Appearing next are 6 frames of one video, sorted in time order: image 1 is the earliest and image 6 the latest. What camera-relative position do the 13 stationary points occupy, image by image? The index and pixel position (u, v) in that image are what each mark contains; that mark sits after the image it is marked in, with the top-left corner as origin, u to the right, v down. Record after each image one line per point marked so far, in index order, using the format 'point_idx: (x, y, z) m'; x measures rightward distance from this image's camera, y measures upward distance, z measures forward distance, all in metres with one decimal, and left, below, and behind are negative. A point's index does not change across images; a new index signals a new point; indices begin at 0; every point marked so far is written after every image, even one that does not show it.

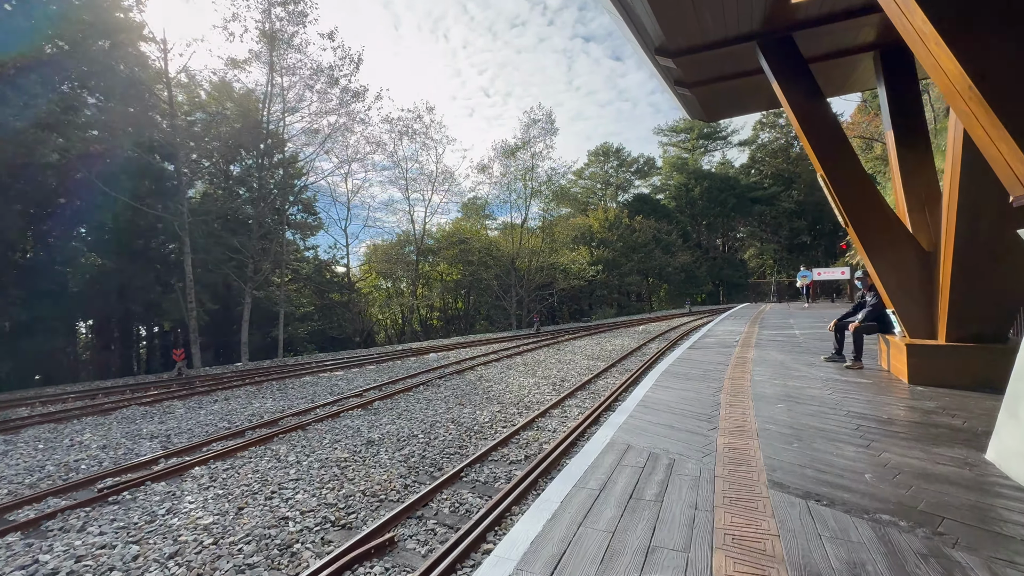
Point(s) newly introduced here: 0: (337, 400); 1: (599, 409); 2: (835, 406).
0: (-3.2, -2.0, +8.2) m
1: (+1.3, -1.8, +6.6) m
2: (+3.1, -1.1, +4.3) m
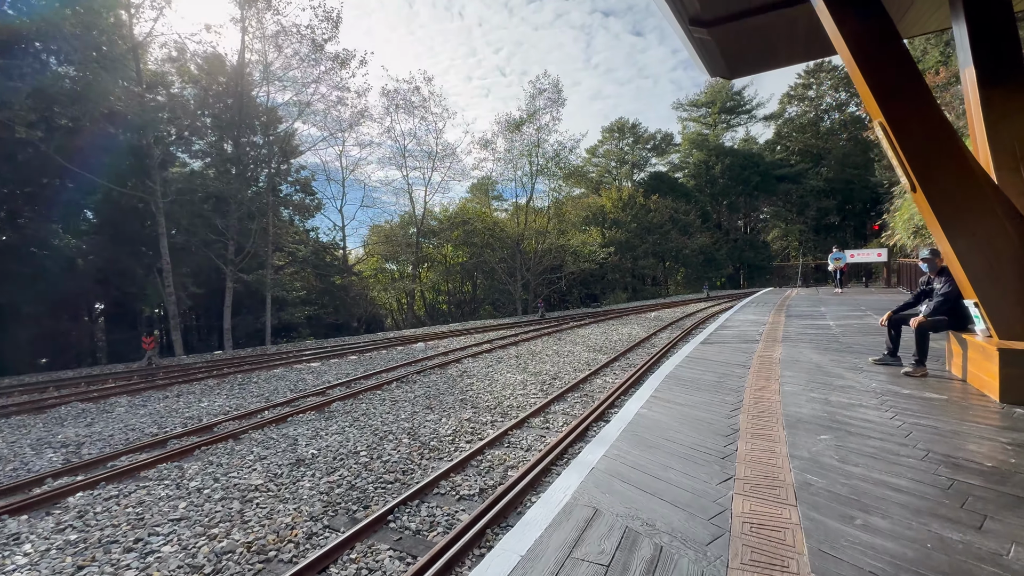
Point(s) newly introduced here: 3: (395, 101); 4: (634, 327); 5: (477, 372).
0: (-3.5, -1.8, +7.2) m
1: (+0.9, -1.6, +5.4) m
2: (+2.6, -1.0, +3.0) m
3: (-5.1, +8.1, +19.6) m
4: (+3.7, -1.2, +13.8) m
5: (-0.7, -1.6, +8.5) m
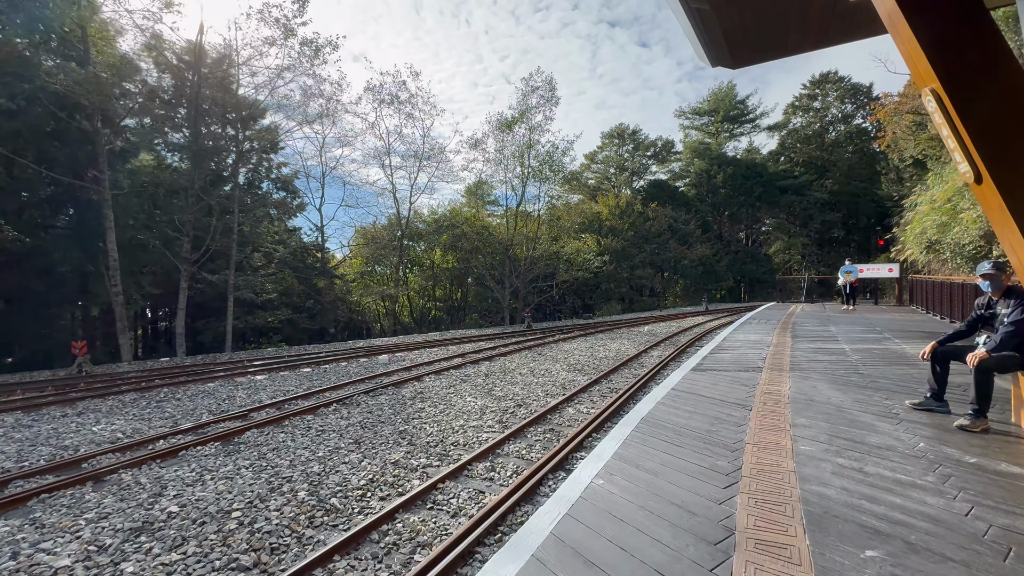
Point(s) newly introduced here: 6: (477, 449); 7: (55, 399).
0: (-4.1, -1.8, +6.0) m
1: (+0.3, -1.7, +4.3) m
2: (+2.0, -1.1, +1.9) m
3: (-5.5, +7.9, +18.6) m
4: (+3.1, -1.5, +12.6) m
5: (-1.3, -1.7, +7.3) m
6: (-0.4, -1.7, +4.8) m
7: (-7.7, -1.9, +7.6) m
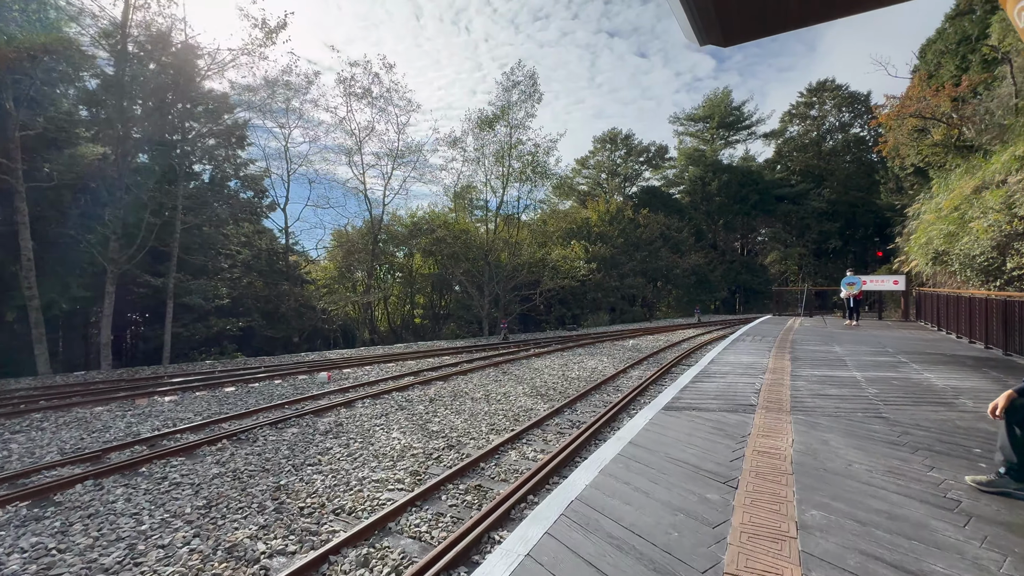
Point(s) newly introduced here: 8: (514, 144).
0: (-4.9, -1.9, +4.7) m
1: (-0.5, -1.8, +2.9) m
2: (+1.3, -1.2, +0.6) m
3: (-6.2, +7.7, +17.4) m
4: (+2.3, -1.8, +11.3) m
5: (-2.1, -1.9, +6.0) m
6: (-1.2, -1.8, +3.5) m
7: (-8.5, -1.9, +6.2) m
8: (+0.1, +6.1, +19.1) m
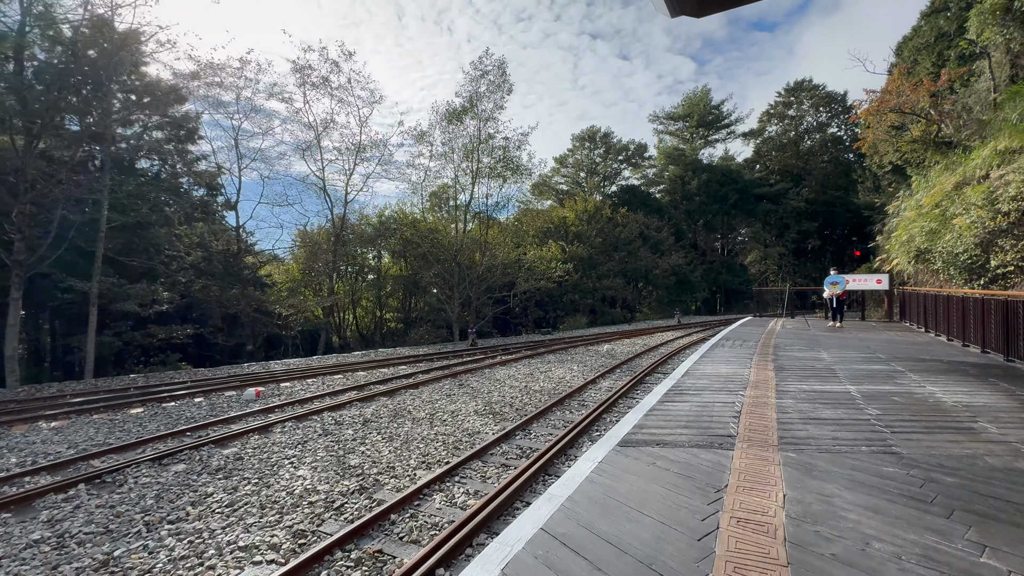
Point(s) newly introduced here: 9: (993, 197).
0: (-5.6, -1.9, +3.5) m
1: (-1.1, -1.8, +1.9) m
2: (+0.7, -1.2, -0.4) m
3: (-7.4, +7.6, +16.3) m
4: (+1.4, -1.8, +10.4) m
5: (-2.8, -1.9, +4.9) m
6: (-1.8, -1.8, +2.5) m
7: (-9.2, -2.0, +4.9) m
8: (-1.1, +6.0, +18.1) m
9: (+14.3, +2.7, +13.4) m
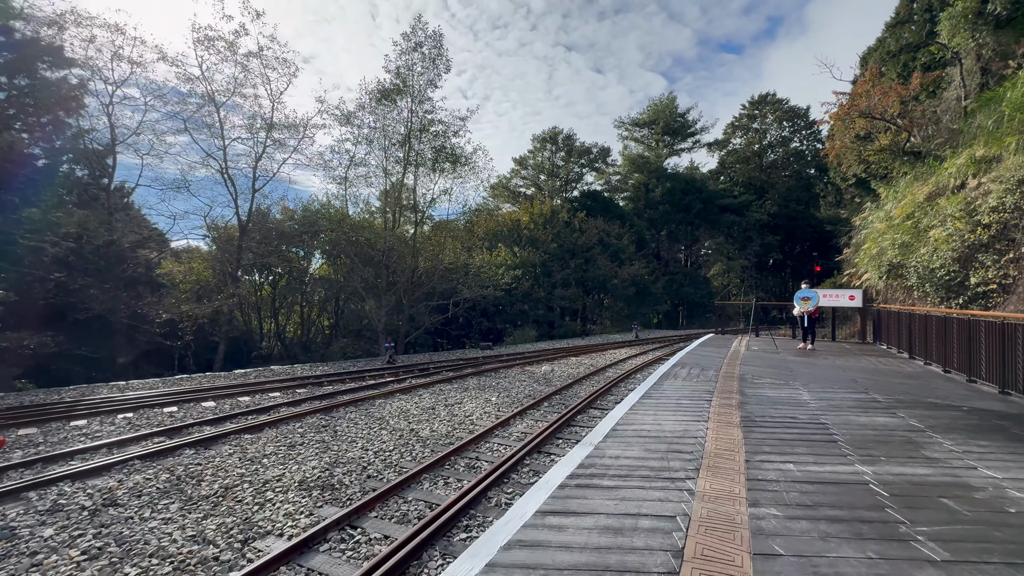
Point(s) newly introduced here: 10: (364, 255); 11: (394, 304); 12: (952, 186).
0: (-6.9, -1.8, +0.9) m
1: (-2.3, -1.8, -0.4) m
2: (-0.3, -1.2, -2.6) m
3: (-9.3, +7.5, +13.6) m
4: (-0.4, -2.0, +8.2) m
5: (-4.2, -1.9, +2.5) m
6: (-3.0, -1.8, +0.1) m
7: (-10.6, -1.8, +2.0) m
8: (-3.2, +5.8, +15.9) m
9: (+12.4, +2.2, +12.1) m
10: (-5.9, +1.4, +18.3) m
11: (-4.7, -0.6, +19.1) m
12: (+13.4, +3.1, +13.7) m
